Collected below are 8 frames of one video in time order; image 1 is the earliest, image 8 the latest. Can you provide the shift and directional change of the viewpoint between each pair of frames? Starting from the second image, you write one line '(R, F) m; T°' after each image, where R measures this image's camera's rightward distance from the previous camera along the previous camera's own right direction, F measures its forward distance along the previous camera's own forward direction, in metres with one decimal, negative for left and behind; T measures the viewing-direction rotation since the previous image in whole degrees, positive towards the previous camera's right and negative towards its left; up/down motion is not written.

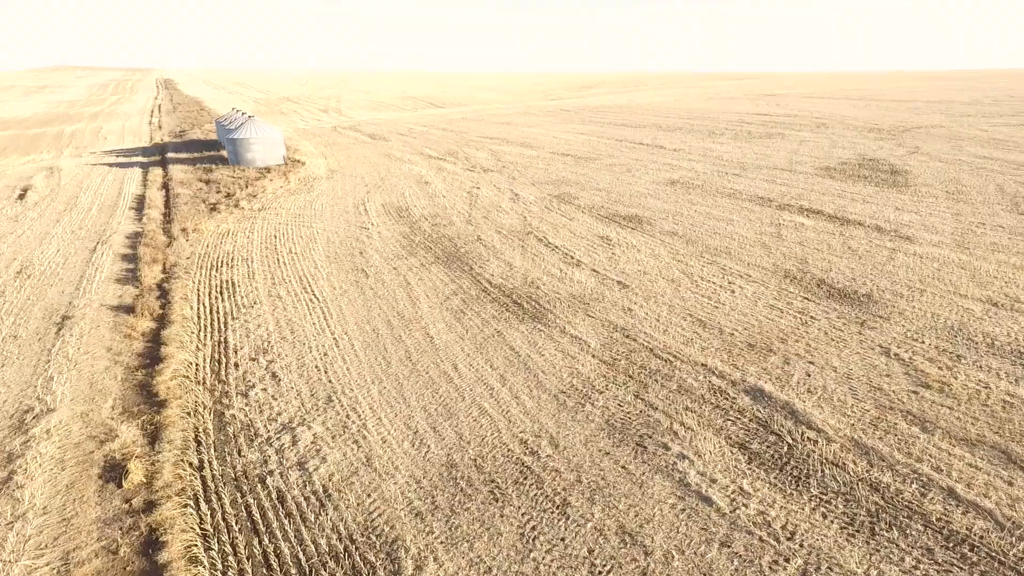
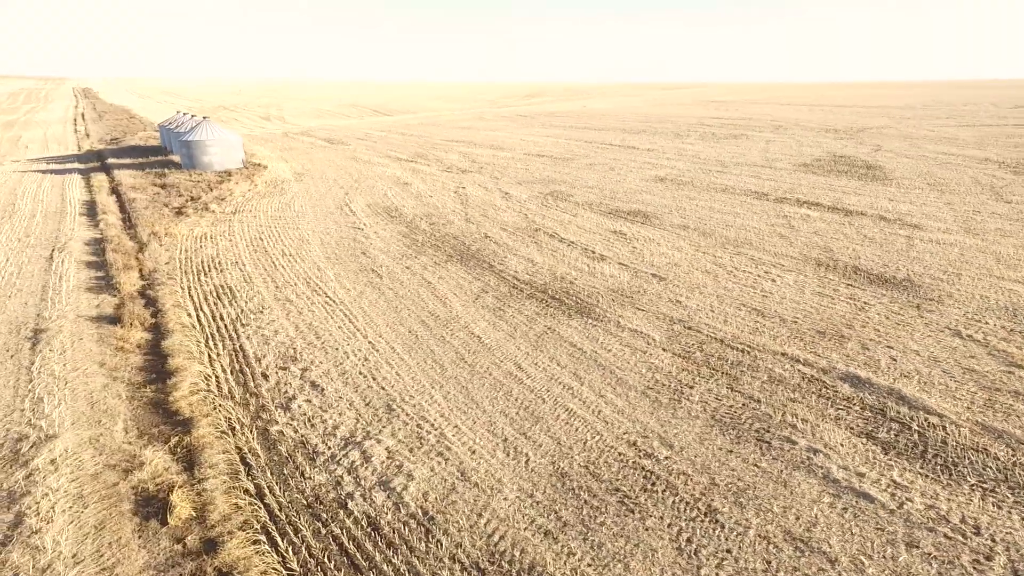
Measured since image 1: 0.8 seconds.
(-2.2, +1.2) m; +6°
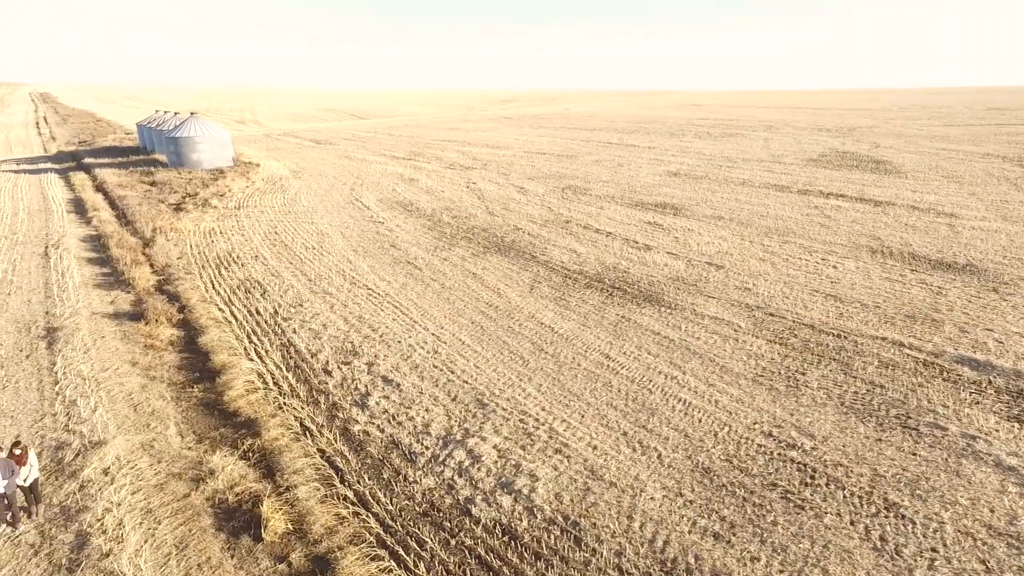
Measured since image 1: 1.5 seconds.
(-1.8, +1.0) m; +3°
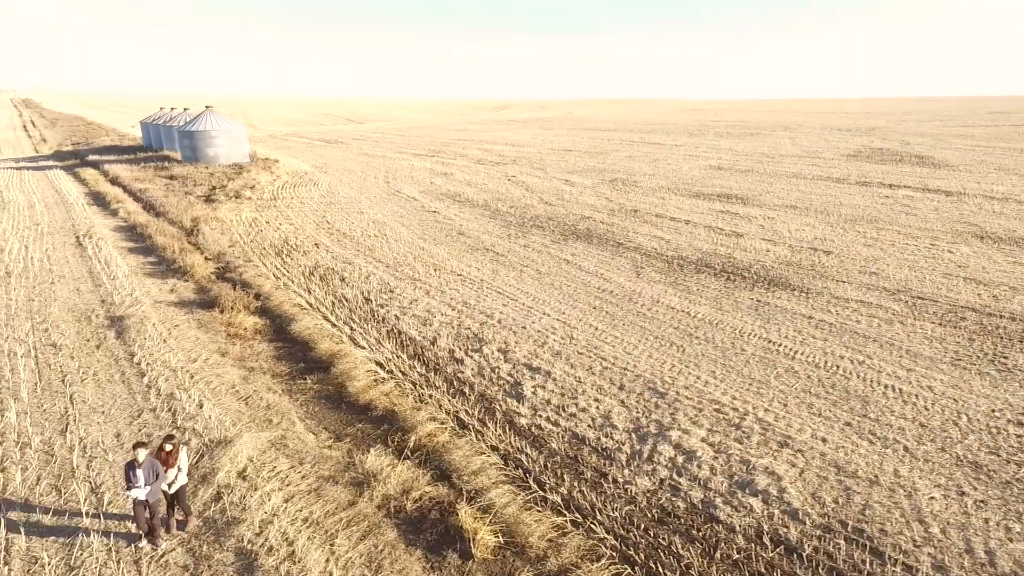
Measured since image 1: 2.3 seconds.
(-2.3, +1.2) m; +1°
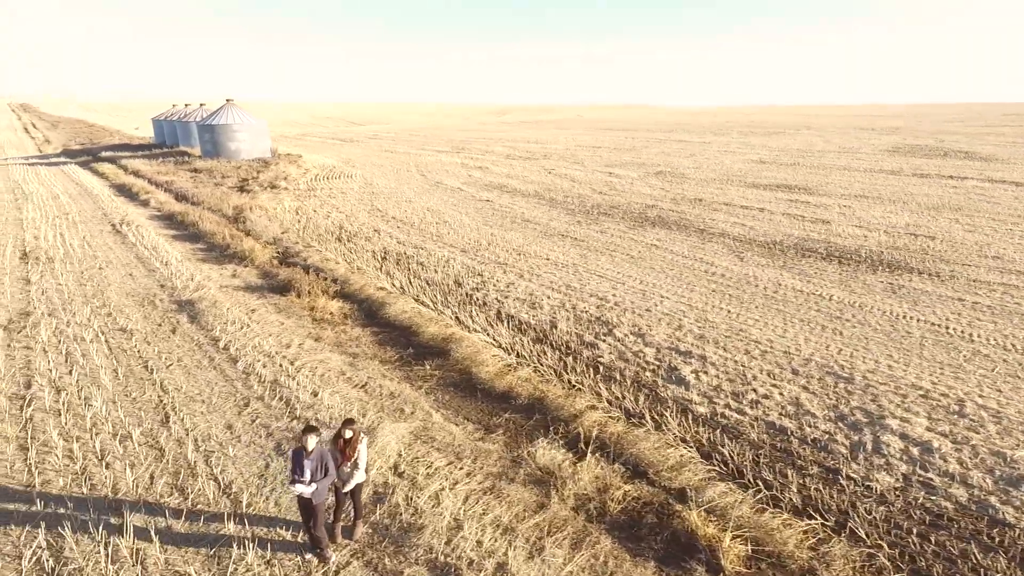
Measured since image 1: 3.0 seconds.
(-1.7, +1.0) m; 0°
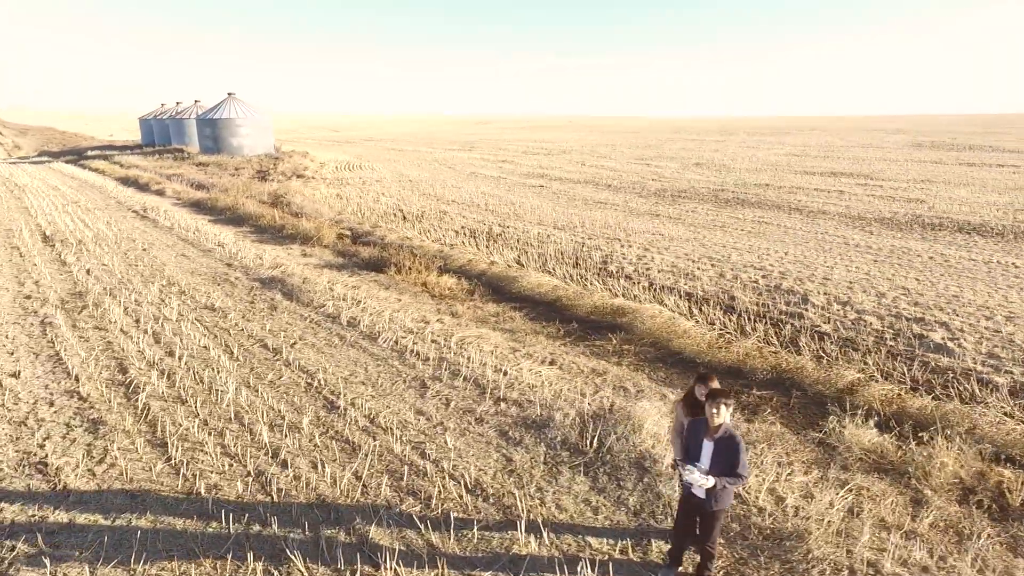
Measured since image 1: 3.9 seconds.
(-2.1, +1.3) m; +2°
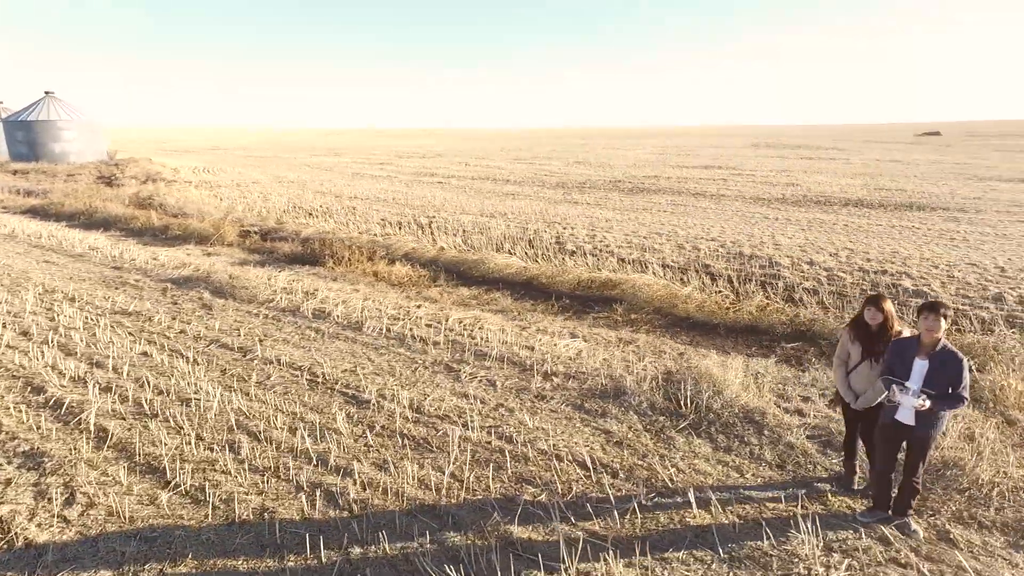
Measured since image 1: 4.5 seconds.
(-1.2, +0.7) m; +13°
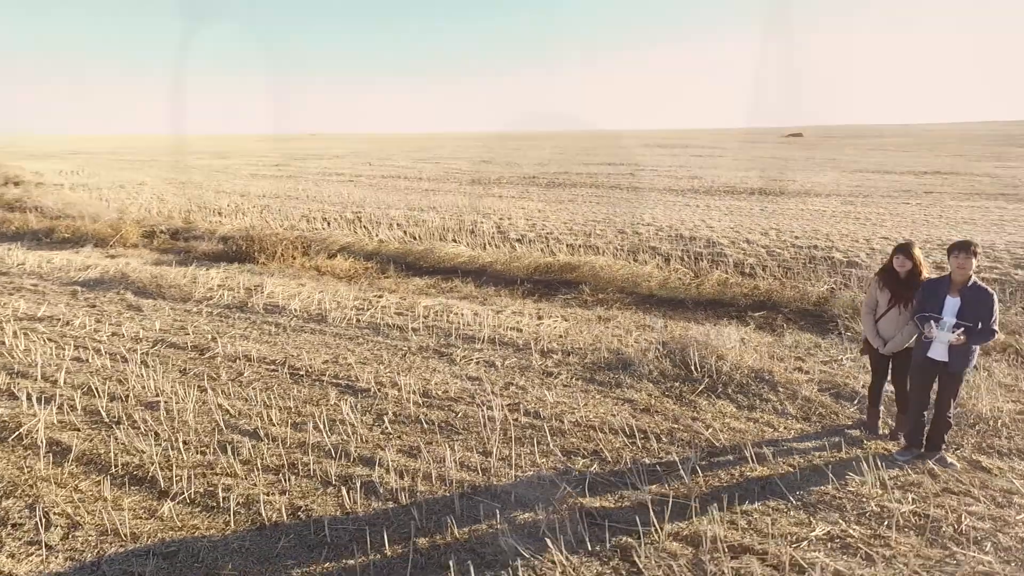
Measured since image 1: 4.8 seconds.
(-0.6, +0.2) m; +10°
